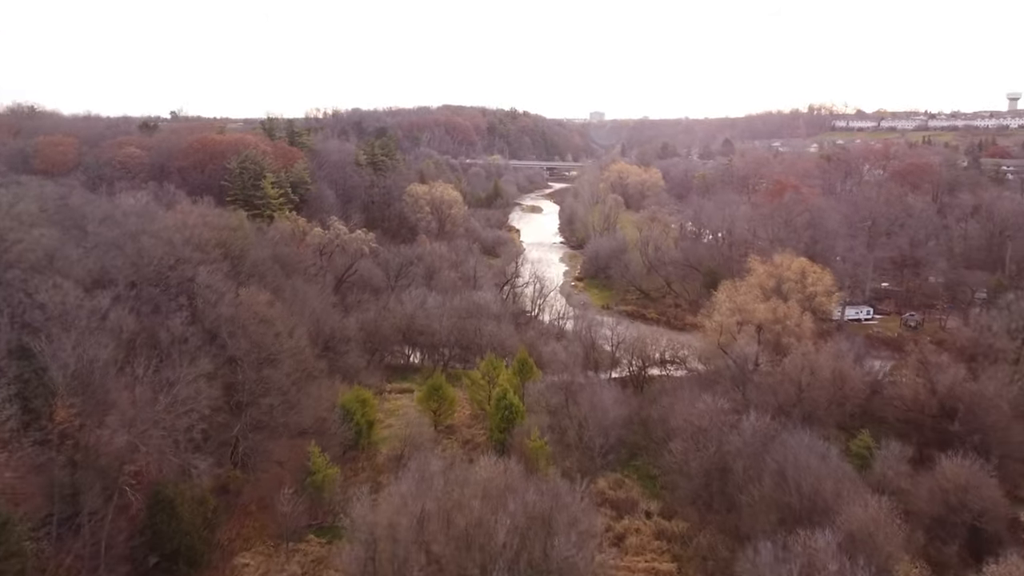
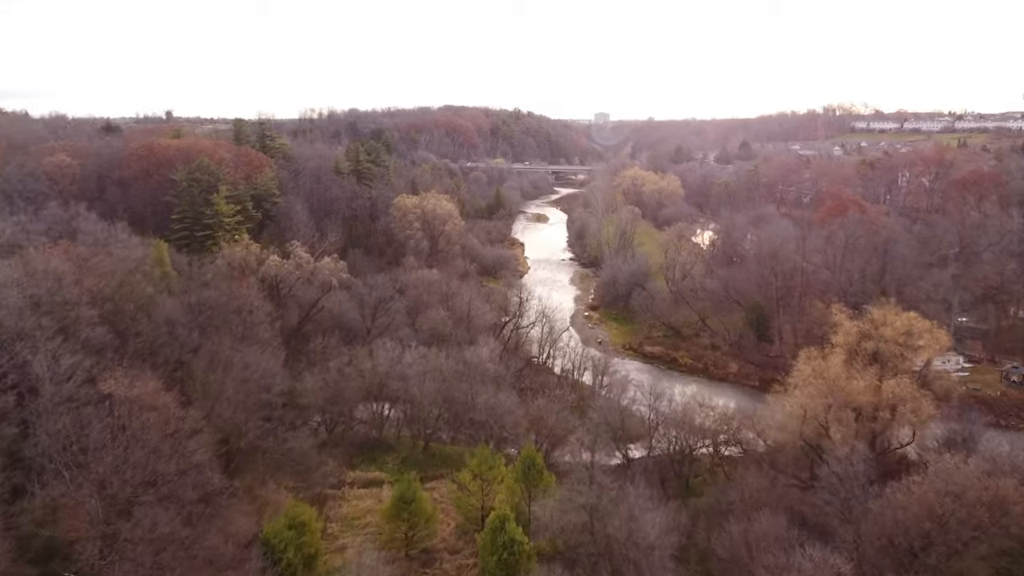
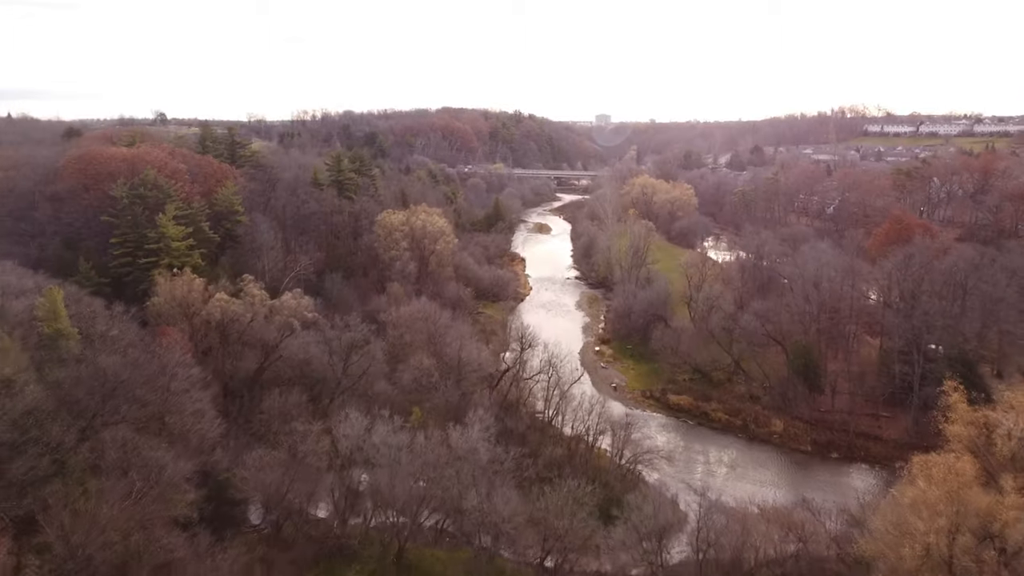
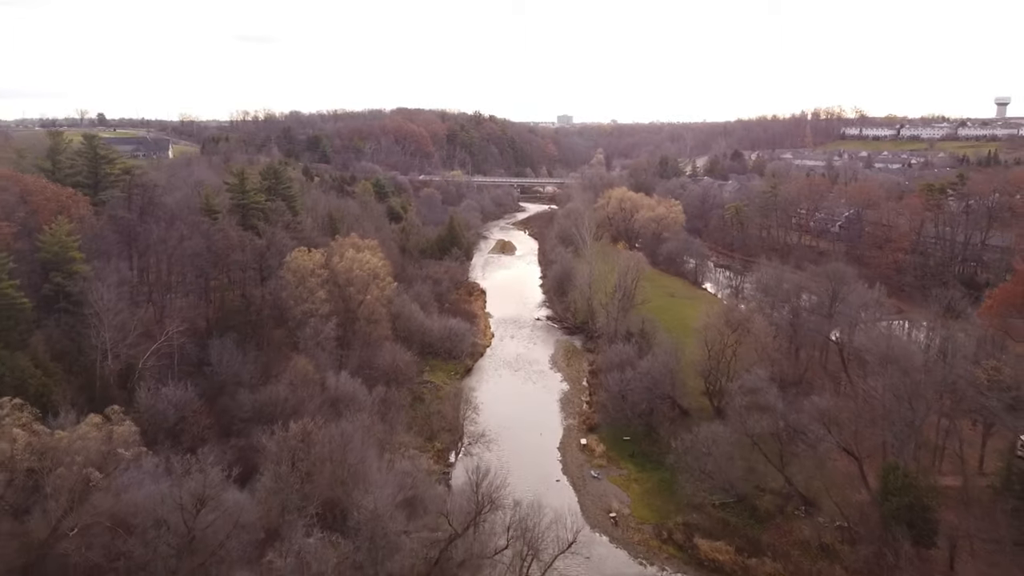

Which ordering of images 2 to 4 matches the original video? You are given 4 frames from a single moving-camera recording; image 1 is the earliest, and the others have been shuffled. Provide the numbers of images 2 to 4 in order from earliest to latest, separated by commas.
2, 3, 4
